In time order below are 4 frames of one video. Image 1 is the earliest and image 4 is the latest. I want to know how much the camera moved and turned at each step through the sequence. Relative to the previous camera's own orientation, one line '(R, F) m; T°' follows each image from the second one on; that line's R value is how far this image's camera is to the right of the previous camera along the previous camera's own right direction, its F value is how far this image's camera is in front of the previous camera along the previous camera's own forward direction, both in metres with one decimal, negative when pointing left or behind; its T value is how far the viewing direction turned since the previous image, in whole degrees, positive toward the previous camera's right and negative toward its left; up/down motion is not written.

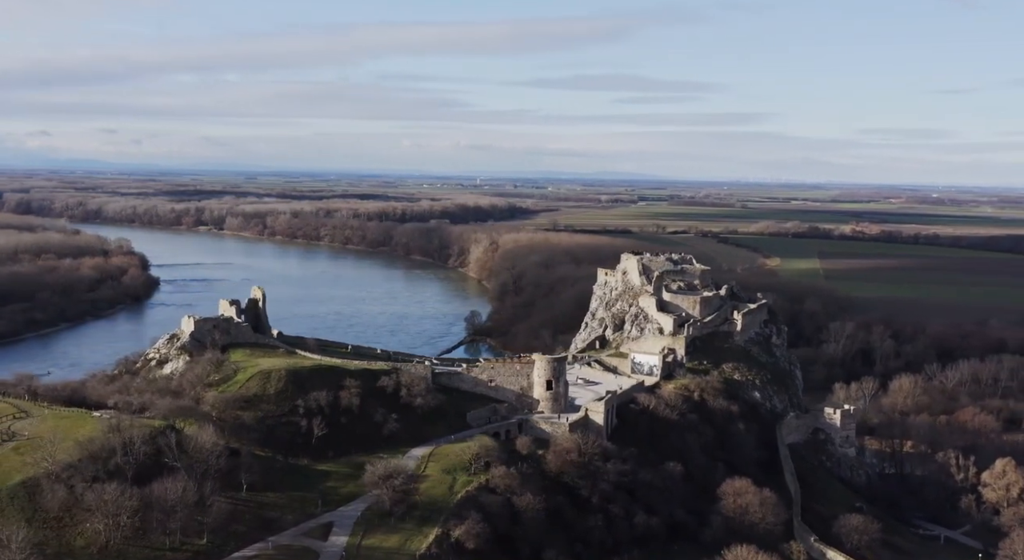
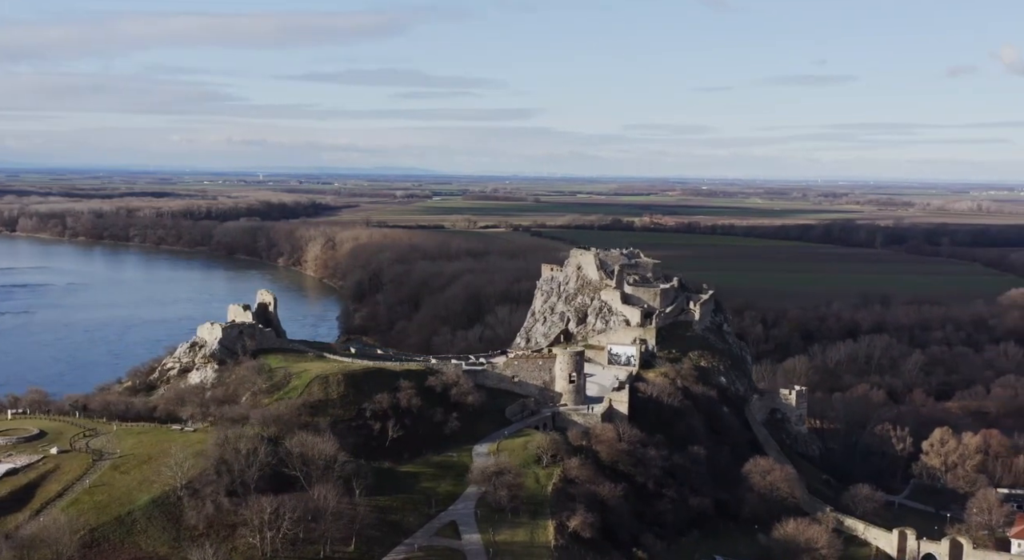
(-8.0, 0.0) m; +11°
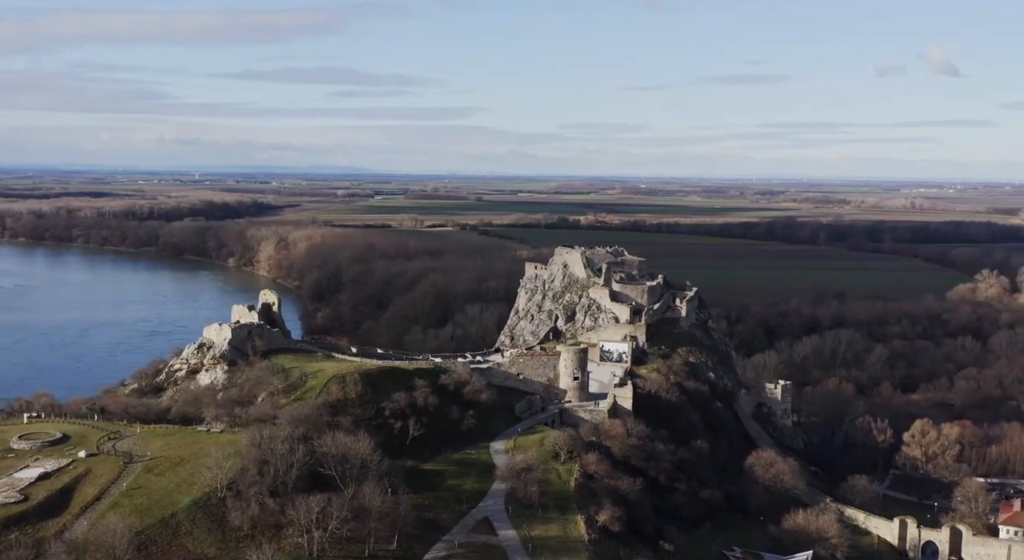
(-2.2, -0.2) m; +3°
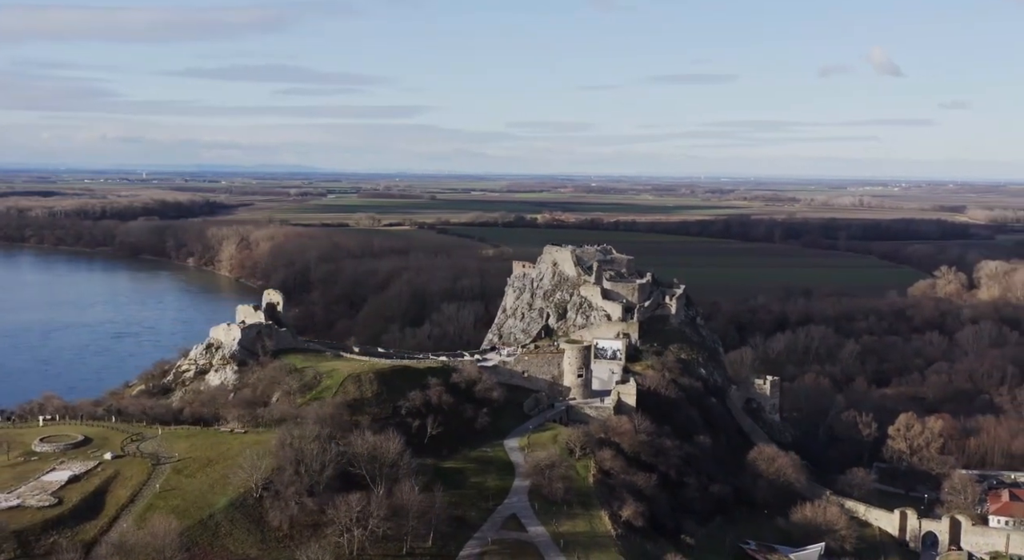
(-1.8, -0.2) m; +3°
